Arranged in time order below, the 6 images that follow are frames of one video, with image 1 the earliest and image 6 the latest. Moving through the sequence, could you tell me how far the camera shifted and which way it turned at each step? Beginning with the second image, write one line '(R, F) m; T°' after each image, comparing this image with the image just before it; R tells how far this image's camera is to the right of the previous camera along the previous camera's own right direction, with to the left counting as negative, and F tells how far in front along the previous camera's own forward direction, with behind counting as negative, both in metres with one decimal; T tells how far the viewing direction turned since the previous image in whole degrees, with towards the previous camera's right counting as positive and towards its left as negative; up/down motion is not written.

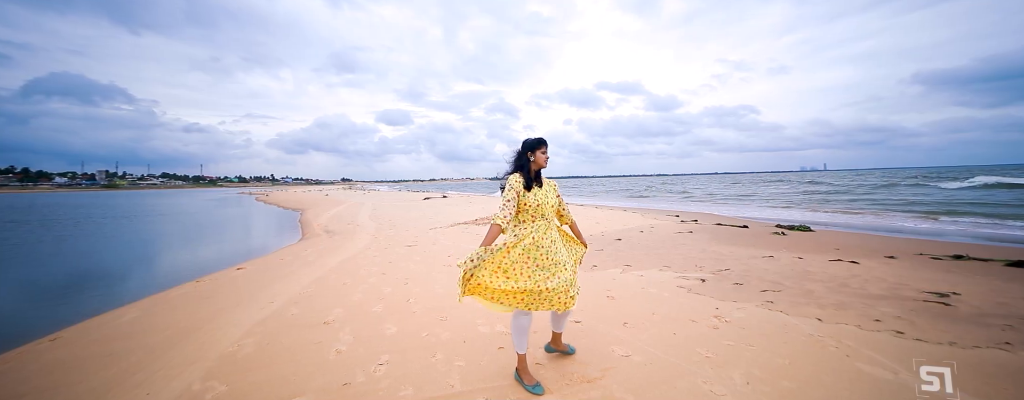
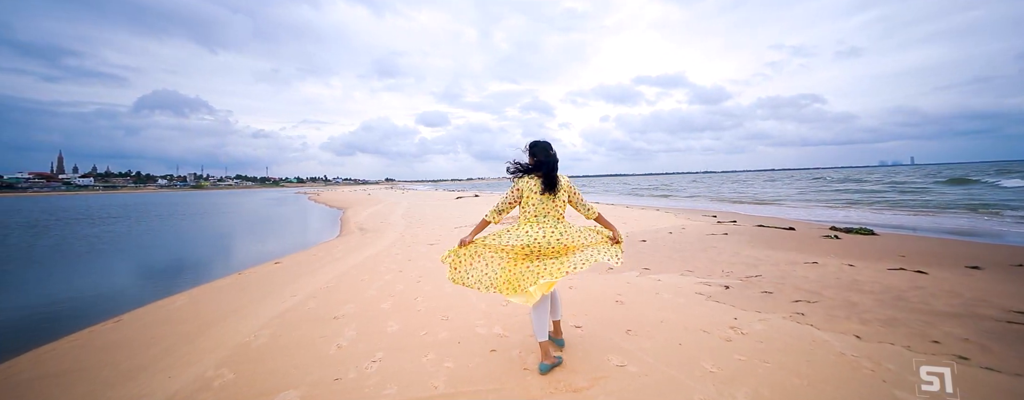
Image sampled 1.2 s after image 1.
(+0.5, +0.1) m; -7°
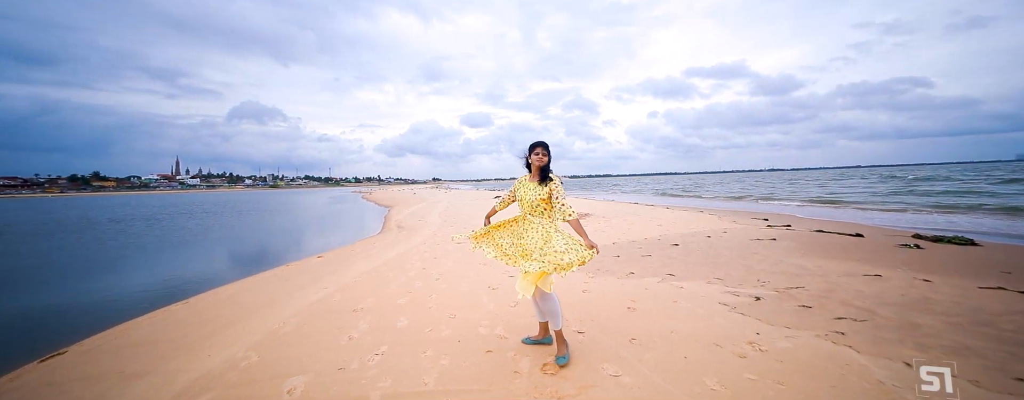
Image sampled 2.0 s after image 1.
(+0.5, 0.0) m; -8°
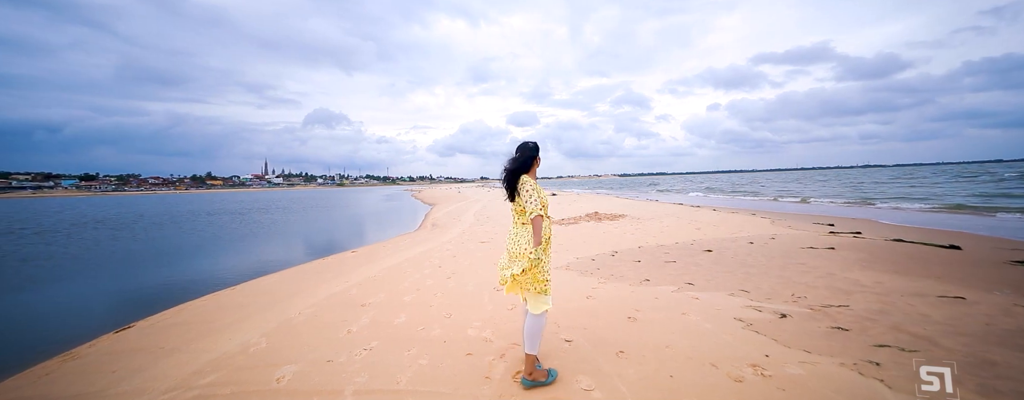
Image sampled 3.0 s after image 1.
(+0.7, +0.1) m; -9°
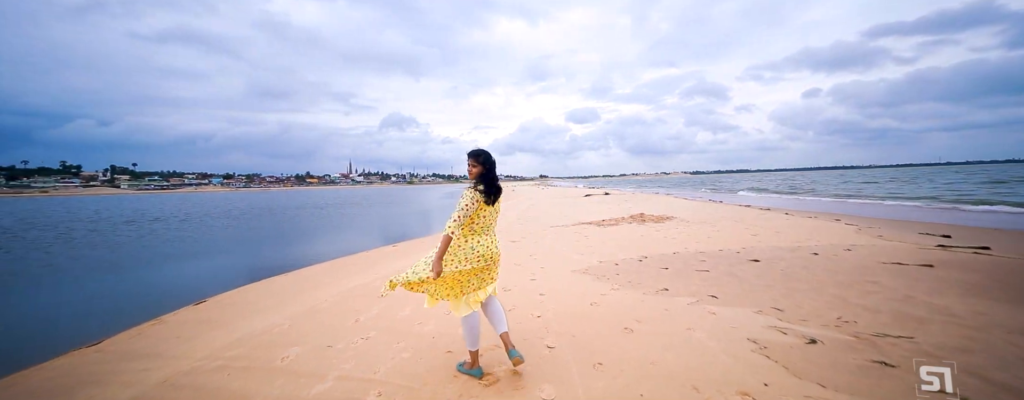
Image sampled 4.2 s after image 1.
(+0.9, +0.1) m; -11°
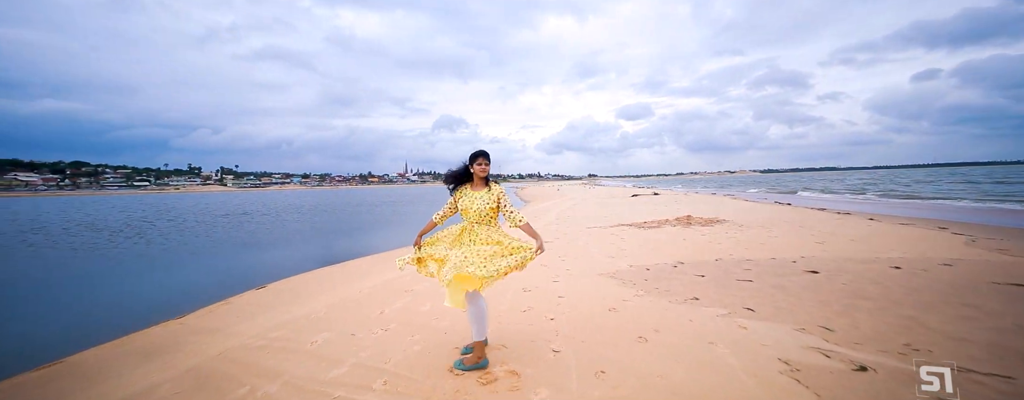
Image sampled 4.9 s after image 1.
(+0.5, +0.1) m; -9°
